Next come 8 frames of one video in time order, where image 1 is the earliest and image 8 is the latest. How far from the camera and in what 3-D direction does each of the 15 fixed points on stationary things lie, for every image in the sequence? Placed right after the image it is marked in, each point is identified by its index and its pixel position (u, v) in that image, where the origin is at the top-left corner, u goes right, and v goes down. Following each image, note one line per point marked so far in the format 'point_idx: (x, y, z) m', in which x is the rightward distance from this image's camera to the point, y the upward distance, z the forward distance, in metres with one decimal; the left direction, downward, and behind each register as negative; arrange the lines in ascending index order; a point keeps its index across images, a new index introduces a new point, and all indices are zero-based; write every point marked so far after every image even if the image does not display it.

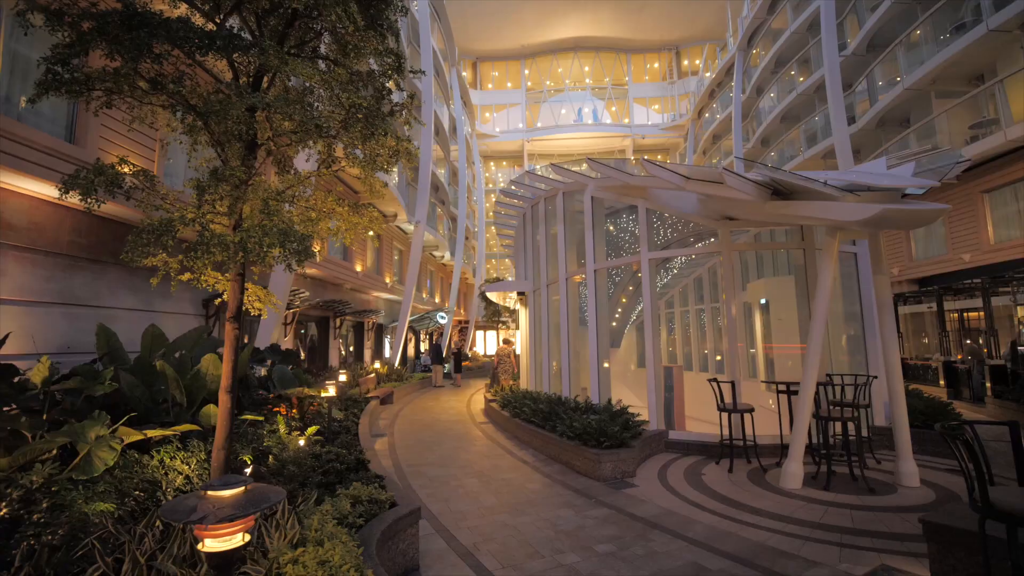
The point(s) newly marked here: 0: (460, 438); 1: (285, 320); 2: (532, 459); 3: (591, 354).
0: (-1.0, -2.9, +9.7) m
1: (-5.7, -0.8, +12.6) m
2: (+0.3, -2.6, +7.8) m
3: (+1.5, -1.3, +9.8) m
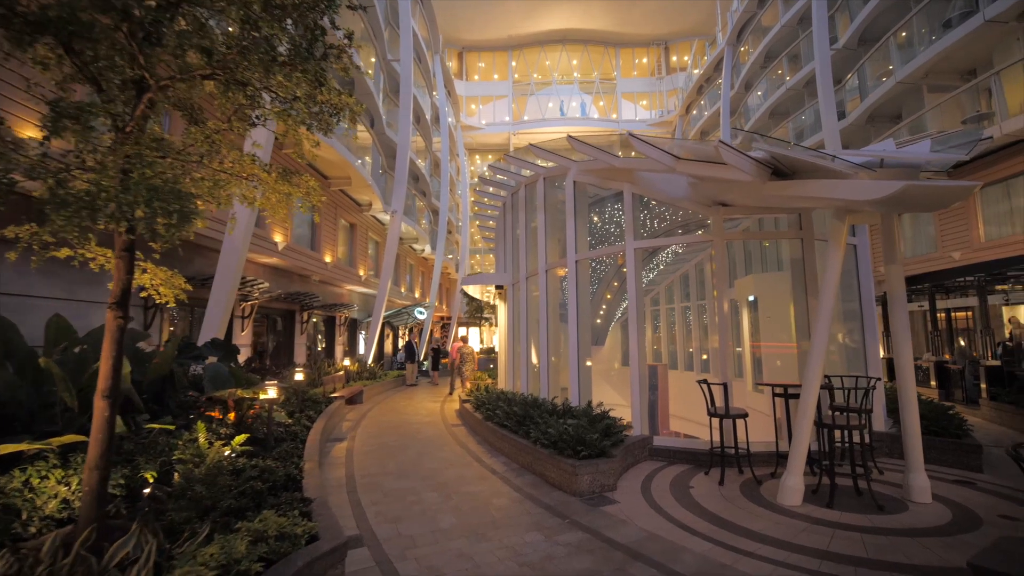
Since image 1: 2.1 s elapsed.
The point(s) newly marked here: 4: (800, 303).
0: (-1.5, -2.7, +8.8) m
1: (-6.2, -0.6, +11.7) m
2: (-0.1, -2.5, +7.0) m
3: (+1.1, -1.1, +9.0) m
4: (+4.4, -0.2, +7.8) m
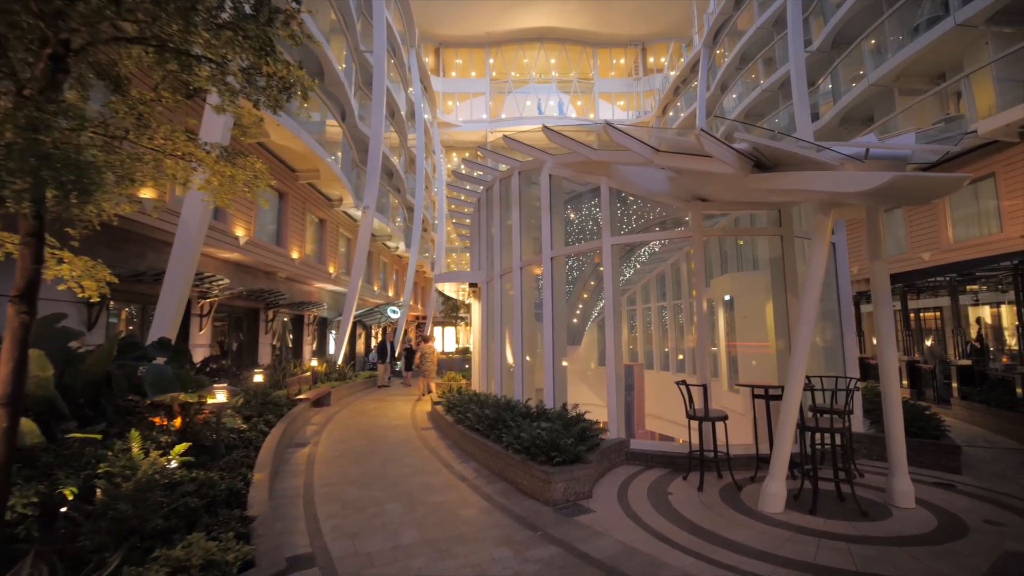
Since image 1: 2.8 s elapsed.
0: (-2.0, -2.7, +8.4) m
1: (-6.8, -0.5, +11.0) m
2: (-0.5, -2.5, +6.6) m
3: (+0.6, -1.1, +8.7) m
4: (+4.0, -0.2, +7.7) m
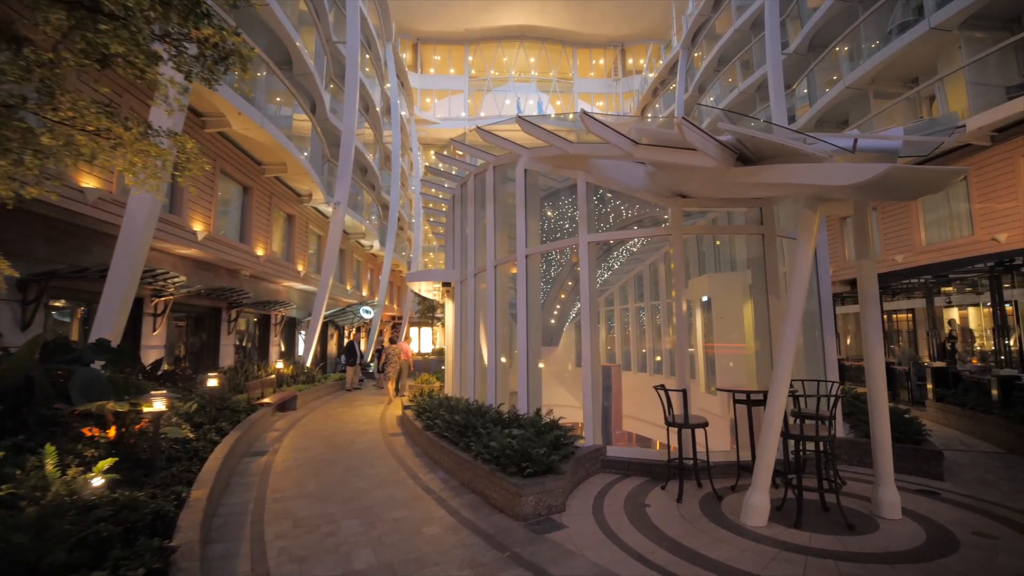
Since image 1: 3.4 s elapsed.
0: (-2.4, -2.7, +7.9) m
1: (-7.4, -0.4, +10.4) m
2: (-0.9, -2.4, +6.2) m
3: (+0.1, -1.1, +8.3) m
4: (+3.6, -0.2, +7.4) m
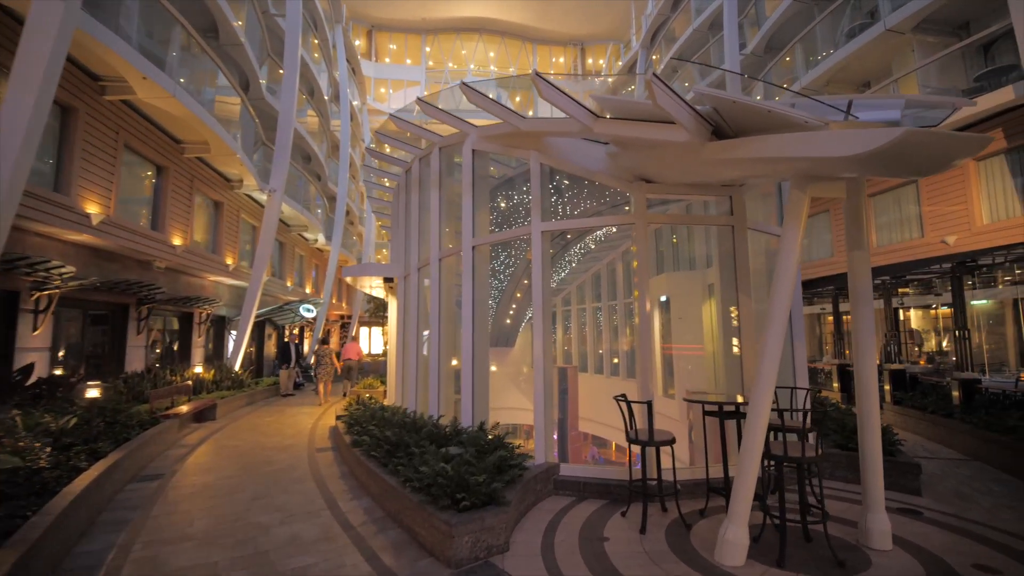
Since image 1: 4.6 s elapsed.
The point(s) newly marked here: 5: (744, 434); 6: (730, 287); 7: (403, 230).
0: (-3.2, -2.6, +6.8) m
1: (-8.3, -0.3, +8.8) m
2: (-1.6, -2.4, +5.2) m
3: (-0.7, -1.0, +7.4) m
4: (+2.9, -0.2, +6.8) m
5: (+1.9, -1.2, +4.2) m
6: (+2.9, 0.0, +6.8) m
7: (-2.4, +1.3, +11.0) m
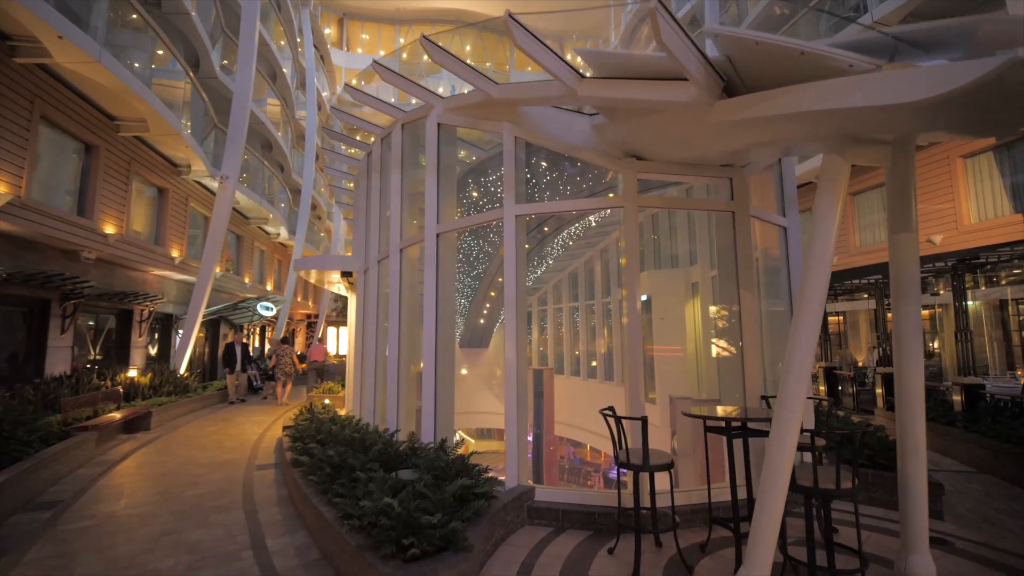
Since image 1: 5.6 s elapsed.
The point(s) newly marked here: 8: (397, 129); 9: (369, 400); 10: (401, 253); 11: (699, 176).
0: (-3.6, -2.5, +5.7) m
1: (-8.8, -0.2, +7.5) m
2: (-1.8, -2.3, +4.2) m
3: (-1.1, -0.9, +6.4) m
4: (+2.5, -0.1, +6.0) m
5: (+1.7, -1.2, +3.4) m
6: (+2.5, +0.1, +6.0) m
7: (-2.9, +1.3, +9.9) m
8: (-1.8, +2.5, +7.9) m
9: (-2.3, -1.9, +8.4) m
10: (-1.7, +0.5, +7.6) m
11: (+2.1, +1.2, +5.7) m
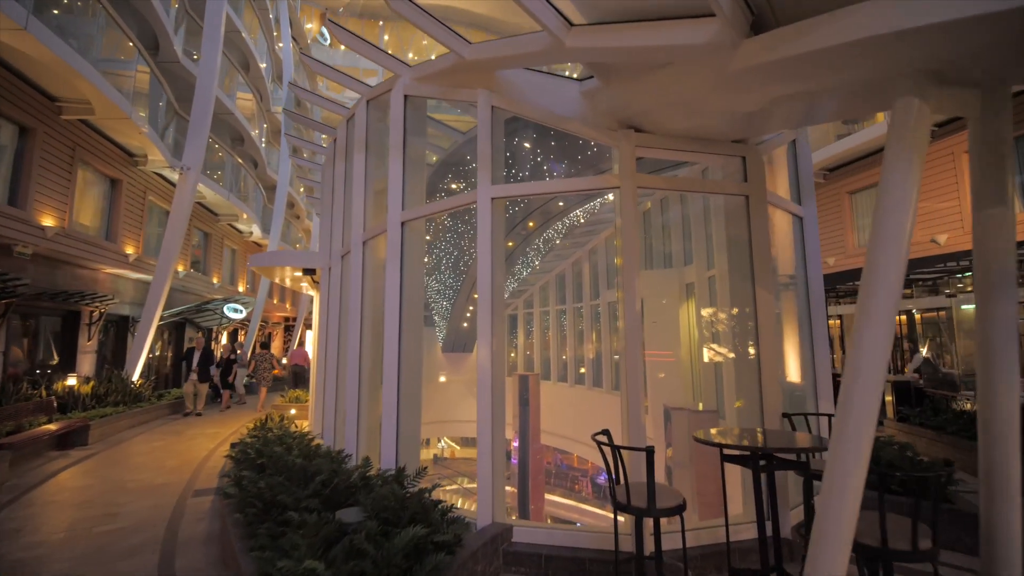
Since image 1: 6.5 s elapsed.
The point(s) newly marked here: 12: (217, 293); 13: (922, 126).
0: (-3.8, -2.4, +4.7) m
1: (-9.0, -0.1, +6.4) m
2: (-2.0, -2.2, +3.2) m
3: (-1.3, -0.9, +5.5) m
4: (+2.3, -0.1, +5.2) m
5: (+1.5, -1.1, +2.6) m
6: (+2.3, +0.1, +5.2) m
7: (-3.2, +1.4, +9.0) m
8: (-2.1, +2.5, +7.0) m
9: (-2.6, -1.8, +7.4) m
10: (-1.9, +0.5, +6.7) m
11: (+1.9, +1.3, +4.9) m
12: (-11.5, -0.2, +19.9) m
13: (+2.1, +0.8, +2.7) m
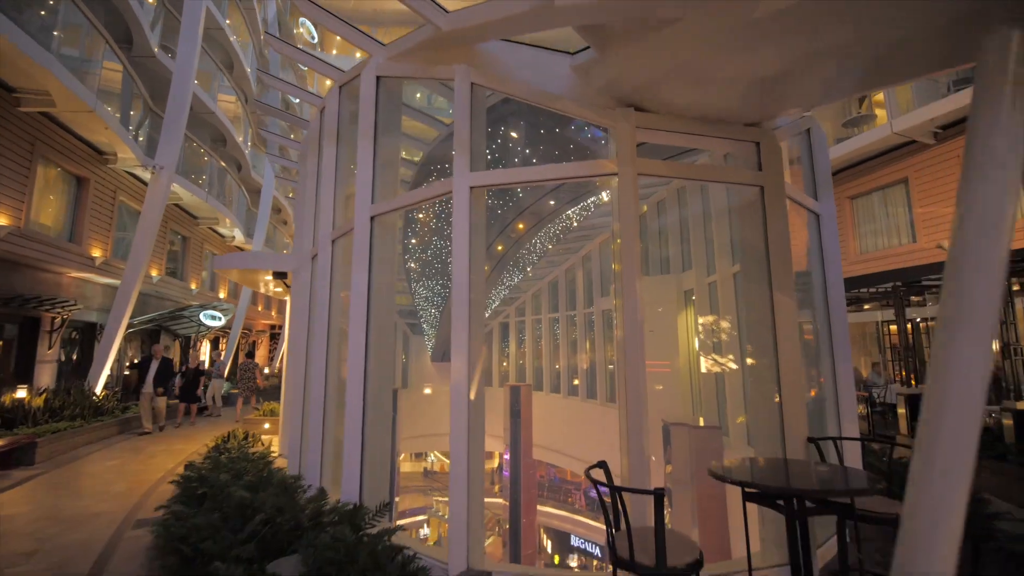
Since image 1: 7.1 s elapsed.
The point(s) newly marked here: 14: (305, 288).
0: (-4.0, -2.4, +4.0) m
1: (-9.2, -0.1, +5.6) m
2: (-2.2, -2.2, +2.5) m
3: (-1.5, -0.9, +4.8) m
4: (+2.1, -0.2, +4.5) m
5: (+1.4, -1.1, +1.9) m
6: (+2.2, 0.0, +4.6) m
7: (-3.4, +1.3, +8.3) m
8: (-2.2, +2.4, +6.4) m
9: (-2.8, -1.9, +6.7) m
10: (-2.1, +0.5, +6.0) m
11: (+1.7, +1.2, +4.3) m
12: (-11.8, -0.4, +19.1) m
13: (+1.9, +0.8, +2.1) m
14: (-2.9, 0.0, +7.1) m
